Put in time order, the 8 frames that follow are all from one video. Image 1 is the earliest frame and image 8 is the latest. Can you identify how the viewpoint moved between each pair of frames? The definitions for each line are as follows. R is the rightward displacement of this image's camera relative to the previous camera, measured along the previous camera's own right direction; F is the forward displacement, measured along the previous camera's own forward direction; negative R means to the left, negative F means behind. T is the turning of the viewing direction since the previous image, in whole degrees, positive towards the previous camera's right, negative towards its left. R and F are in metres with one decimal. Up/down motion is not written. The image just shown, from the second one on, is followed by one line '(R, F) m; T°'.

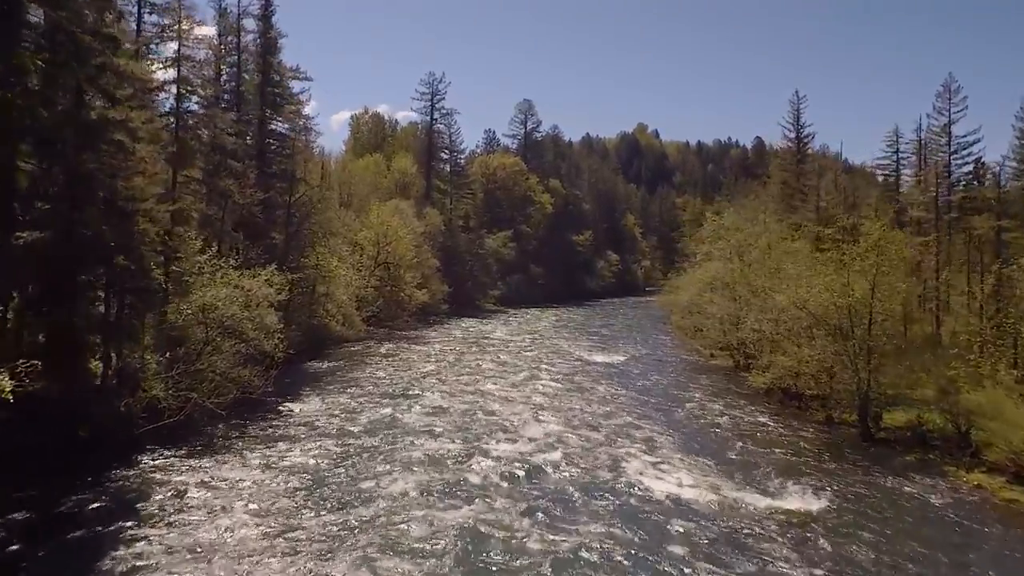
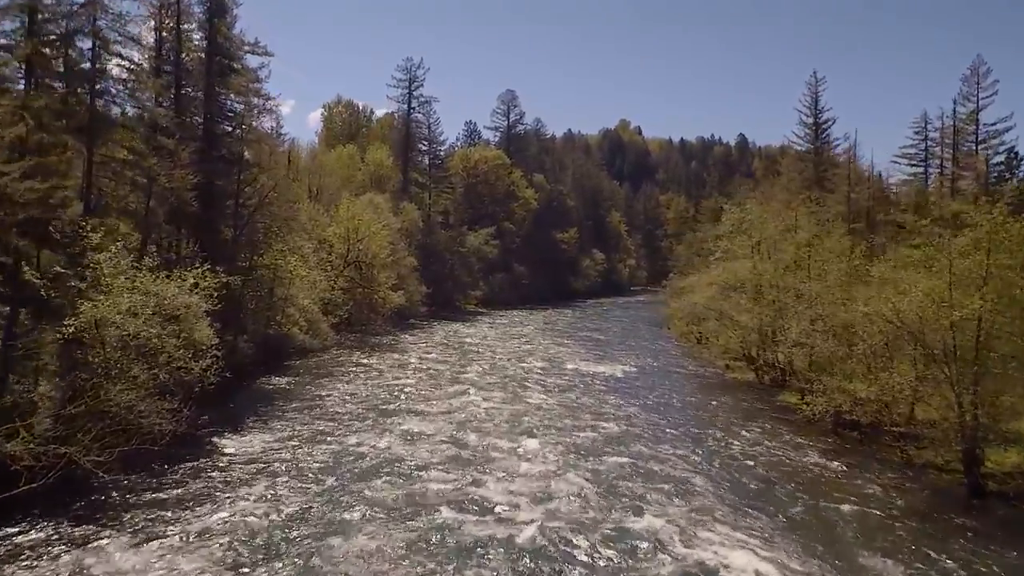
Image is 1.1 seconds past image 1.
(-0.4, +5.0) m; +2°
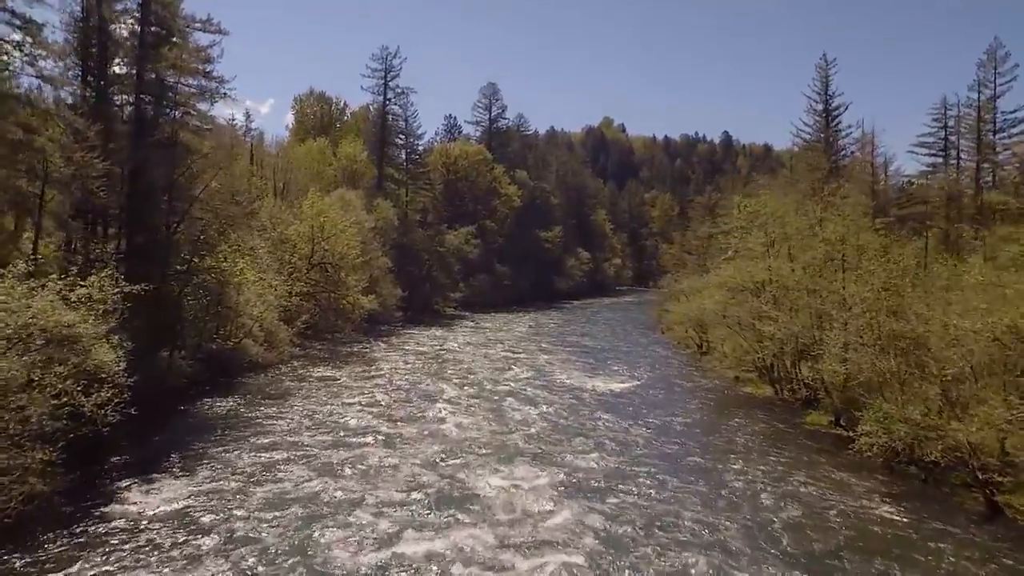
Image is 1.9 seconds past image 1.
(0.0, +4.0) m; +1°
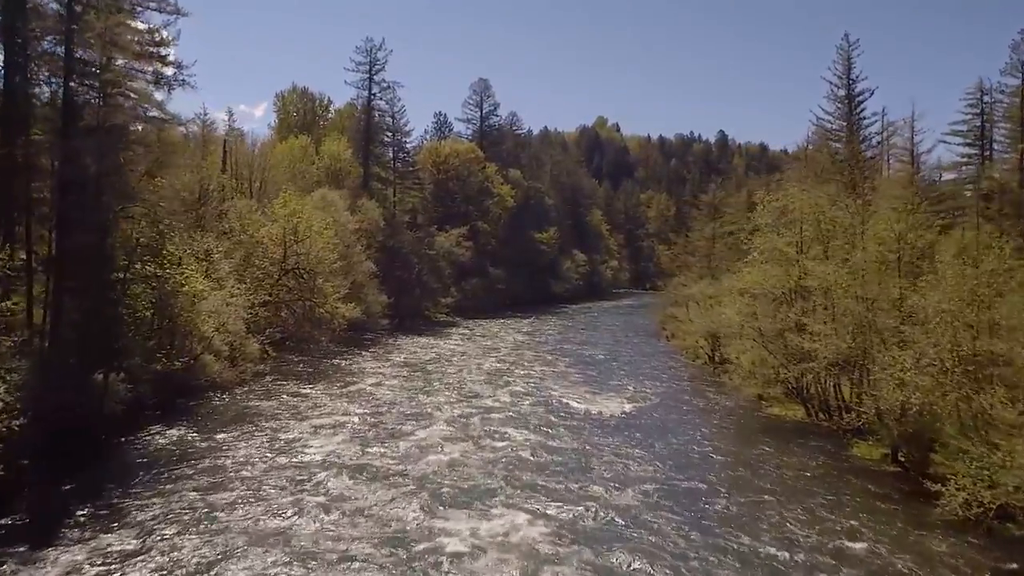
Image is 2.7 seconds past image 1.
(+0.1, +3.7) m; 0°
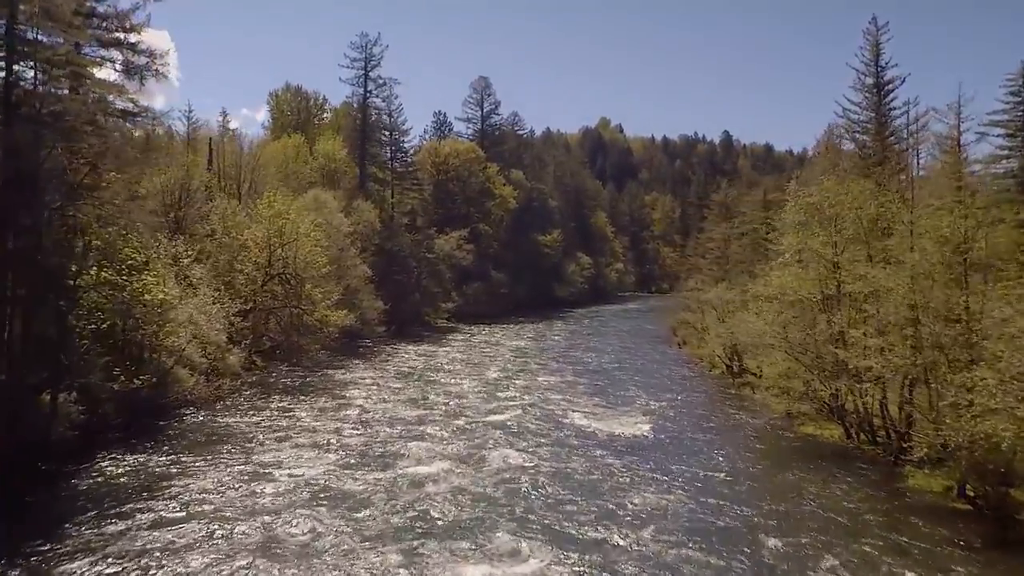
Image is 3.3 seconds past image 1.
(0.0, +2.6) m; 0°
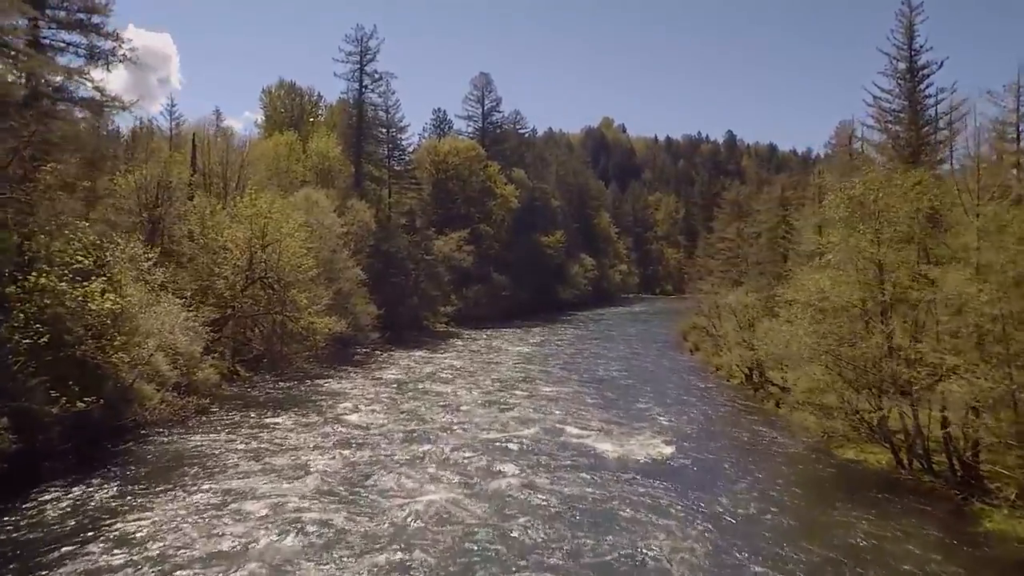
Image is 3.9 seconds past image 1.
(0.0, +2.6) m; 0°
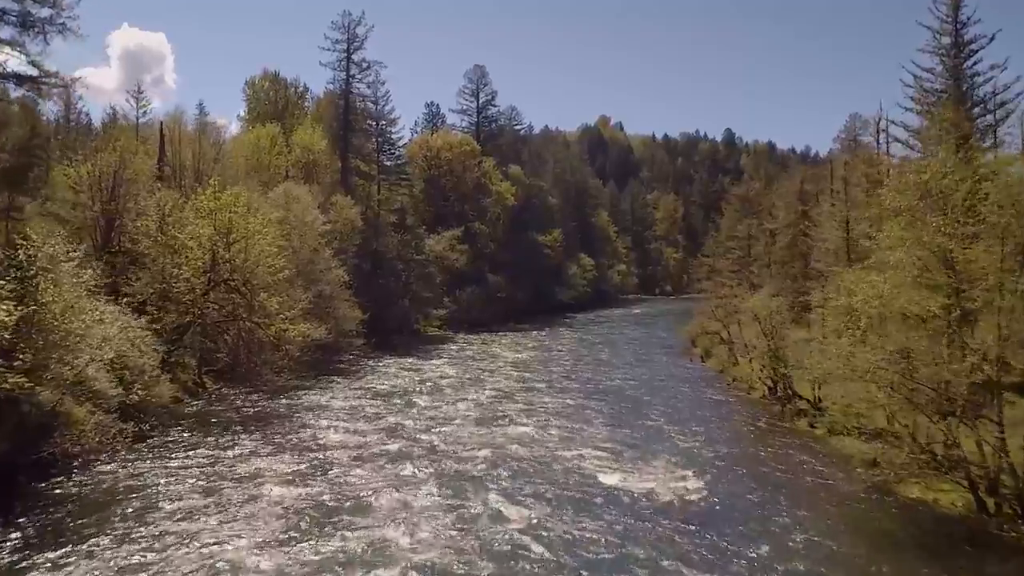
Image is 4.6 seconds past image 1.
(0.0, +3.4) m; 0°
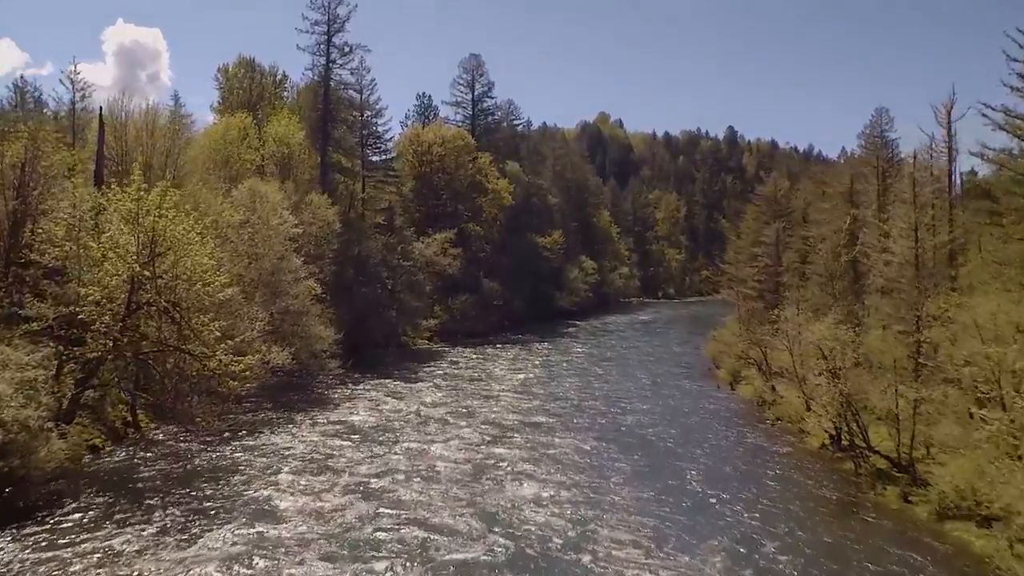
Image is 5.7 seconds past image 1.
(-0.1, +5.8) m; 0°
